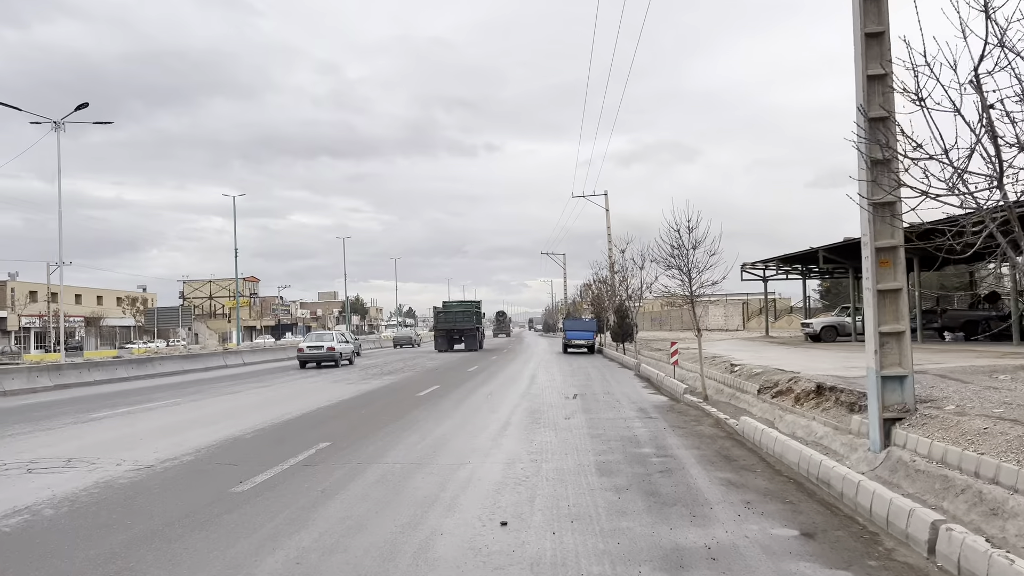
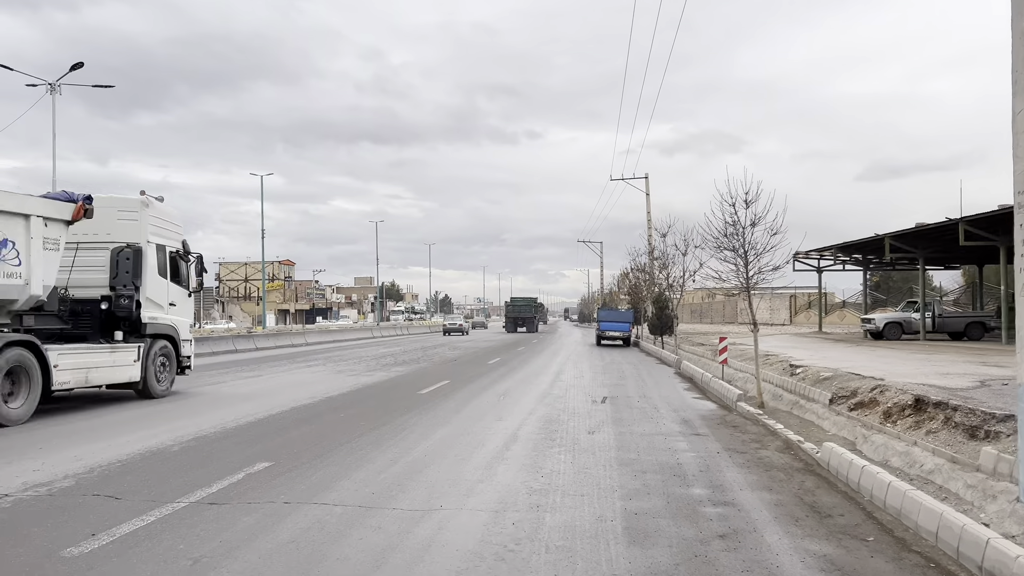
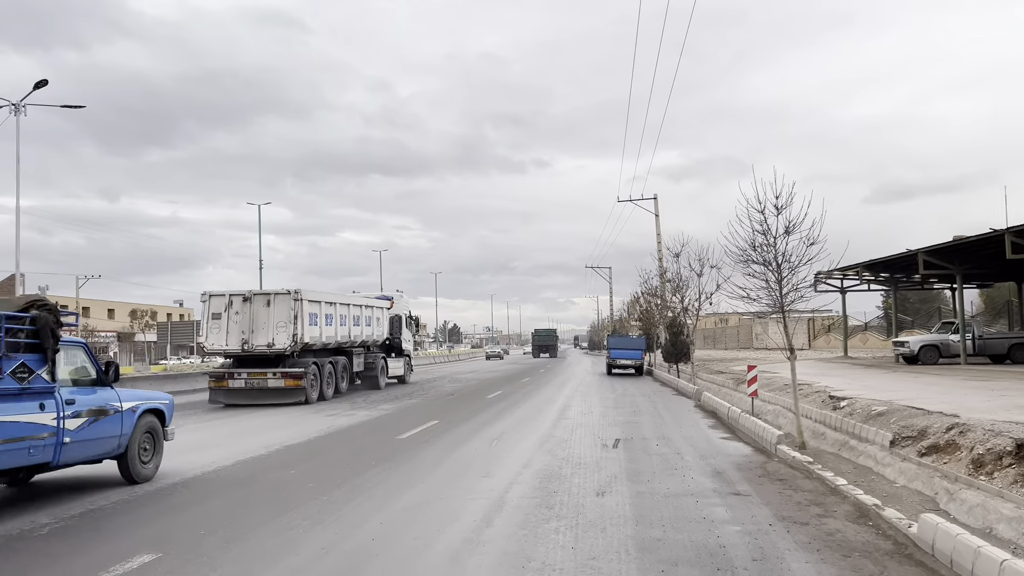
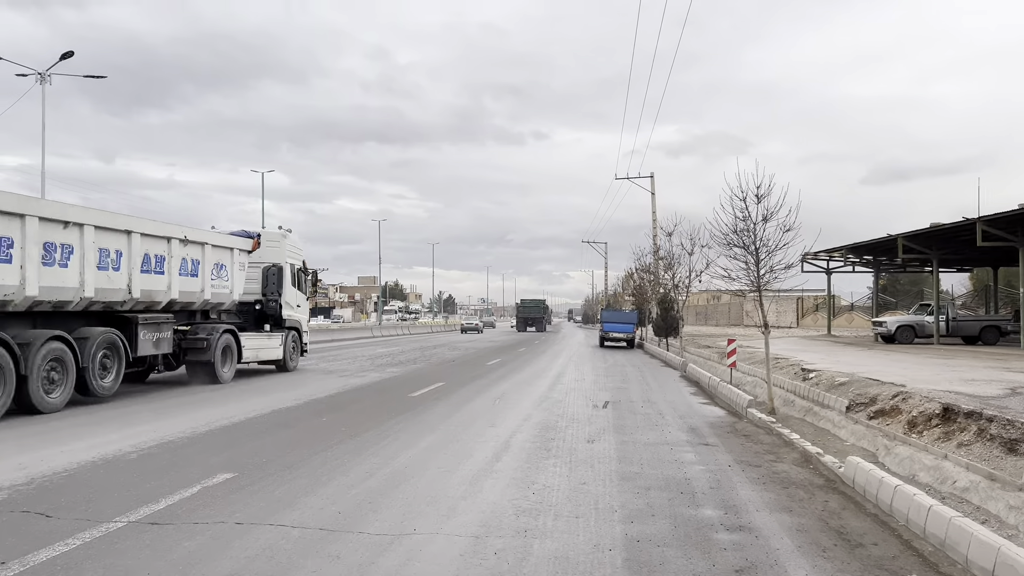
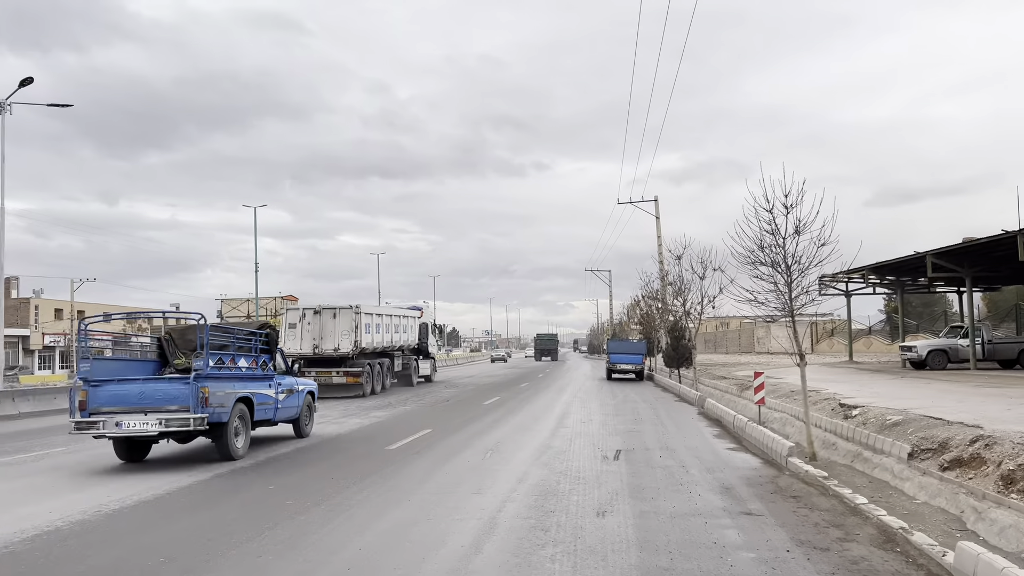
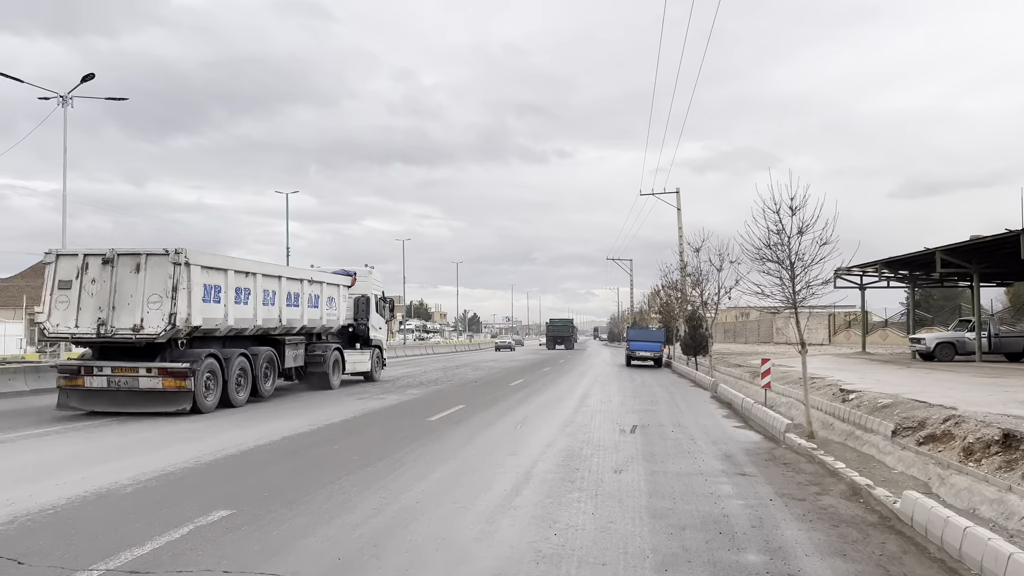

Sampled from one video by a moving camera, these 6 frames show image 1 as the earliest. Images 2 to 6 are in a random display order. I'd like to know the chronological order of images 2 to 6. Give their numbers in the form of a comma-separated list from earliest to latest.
2, 4, 6, 3, 5
